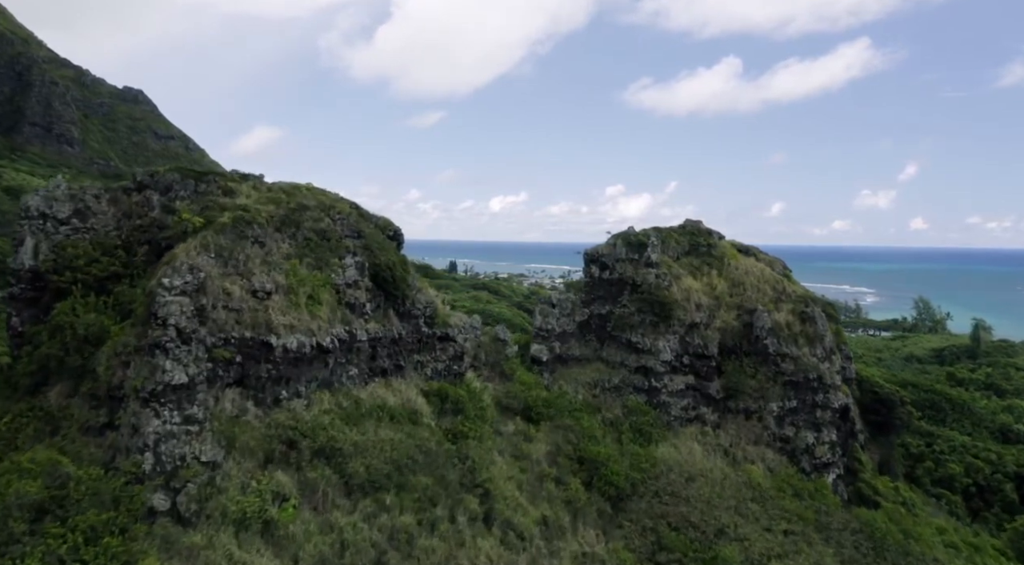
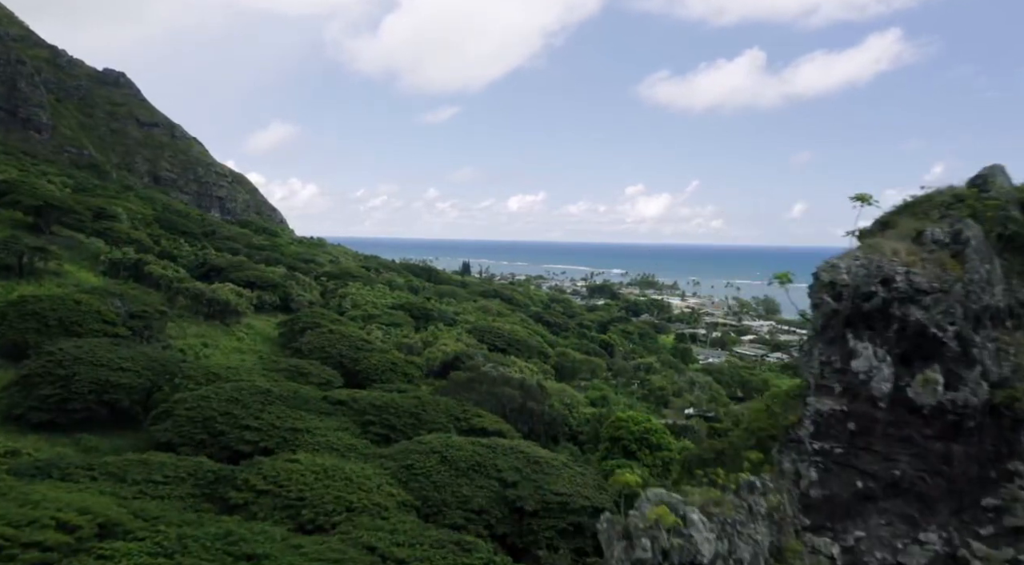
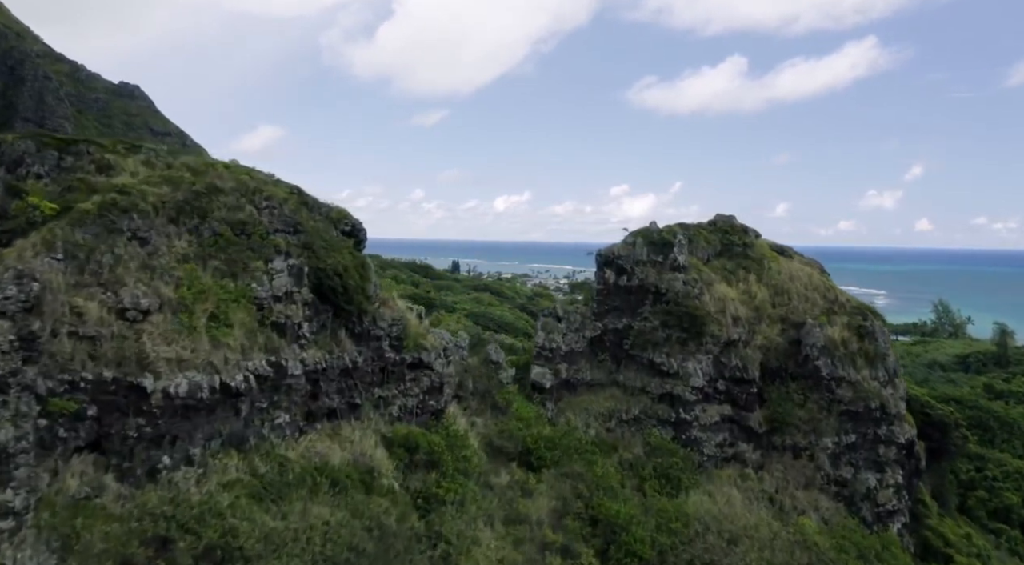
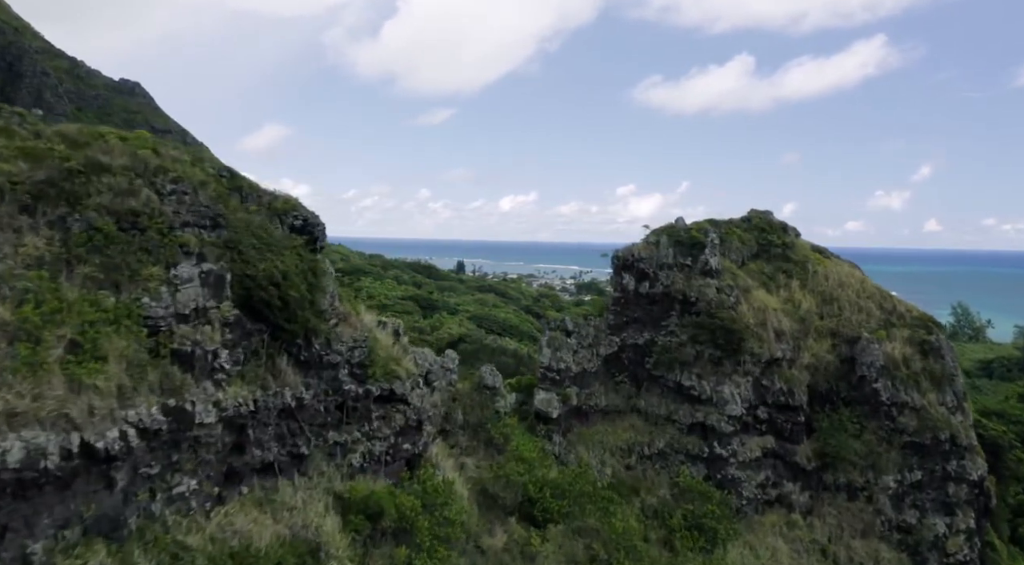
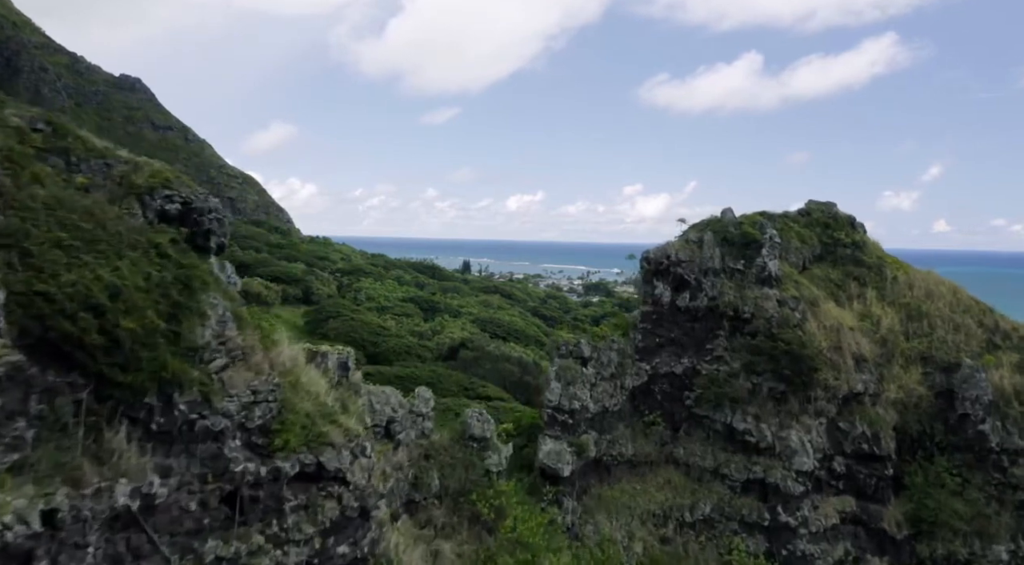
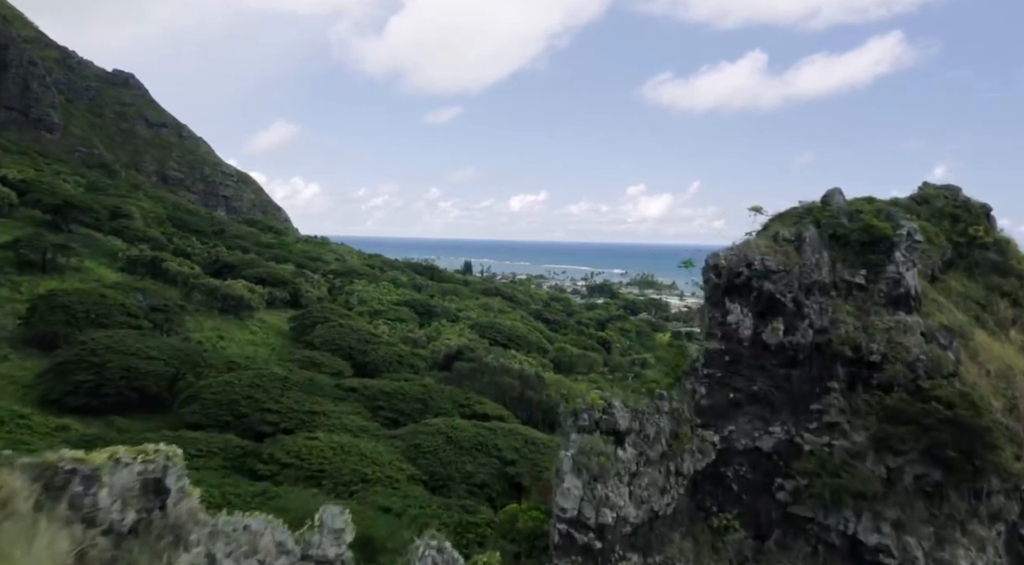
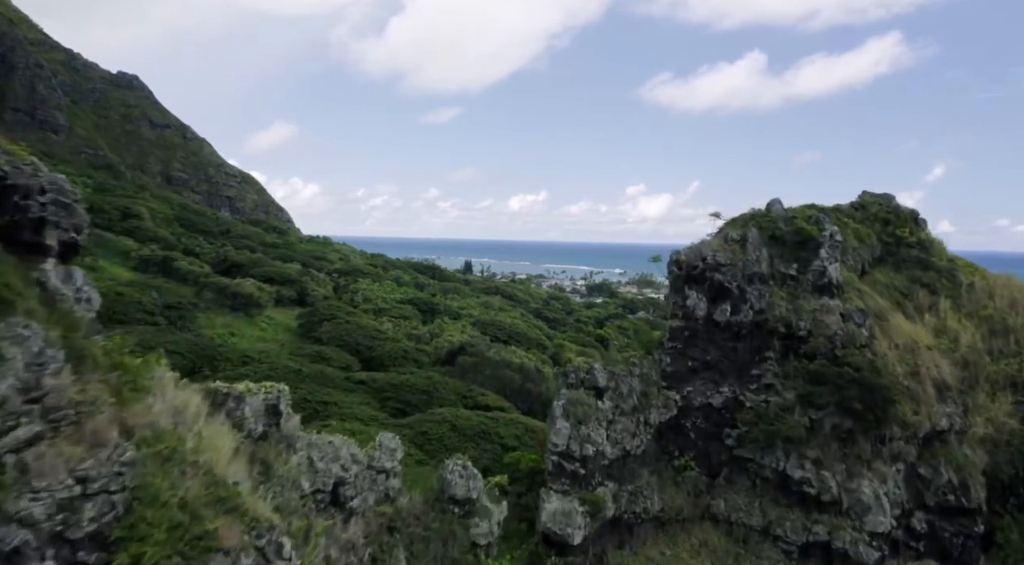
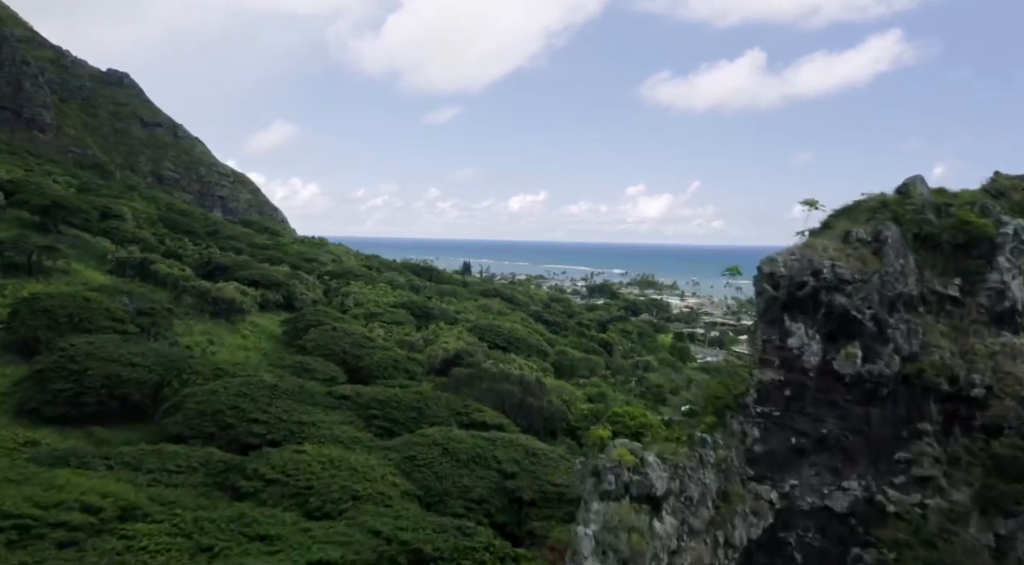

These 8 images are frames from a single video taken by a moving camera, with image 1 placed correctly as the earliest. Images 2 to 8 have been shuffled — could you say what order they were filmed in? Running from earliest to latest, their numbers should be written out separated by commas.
3, 4, 5, 7, 6, 8, 2
